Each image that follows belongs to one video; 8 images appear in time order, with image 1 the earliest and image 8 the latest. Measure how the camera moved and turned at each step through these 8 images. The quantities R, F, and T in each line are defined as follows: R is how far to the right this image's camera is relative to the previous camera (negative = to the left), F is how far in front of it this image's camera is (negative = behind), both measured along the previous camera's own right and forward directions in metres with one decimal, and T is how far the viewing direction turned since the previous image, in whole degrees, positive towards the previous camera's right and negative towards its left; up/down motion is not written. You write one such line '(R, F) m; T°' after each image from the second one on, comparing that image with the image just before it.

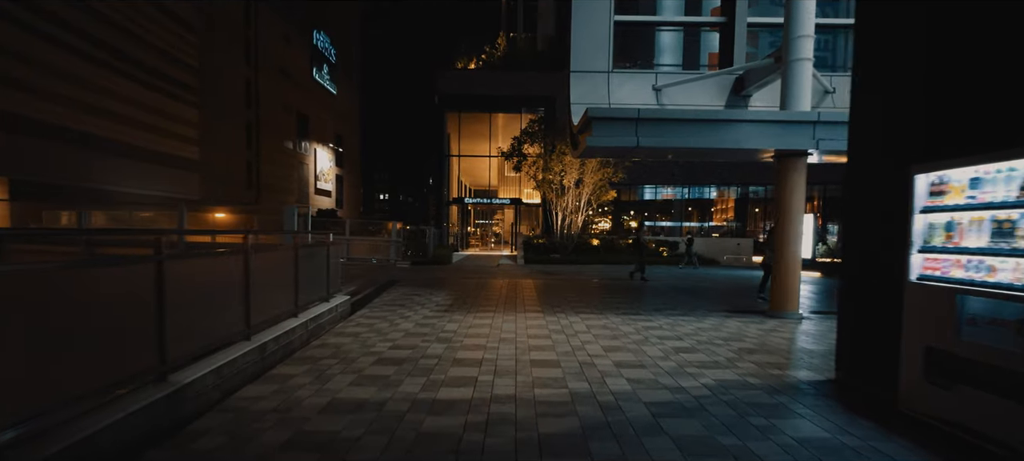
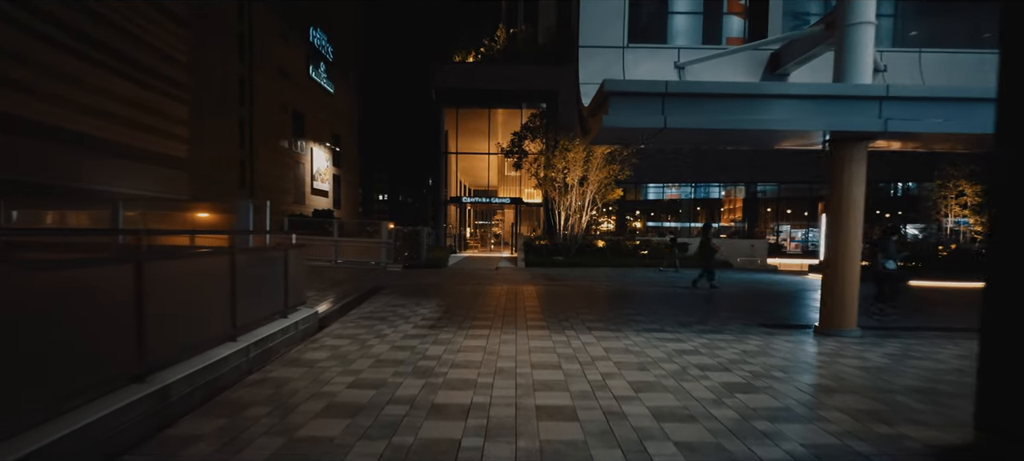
(0.0, +1.0) m; 0°
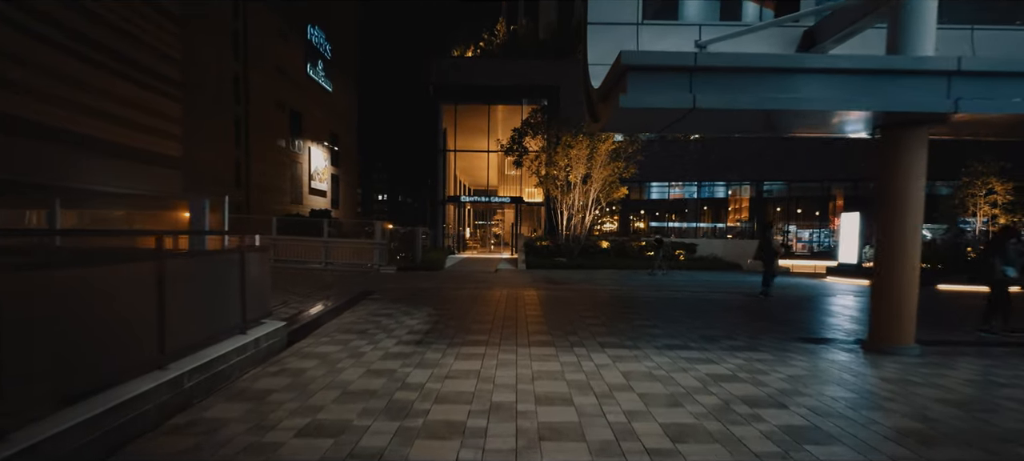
(0.0, +0.7) m; 0°
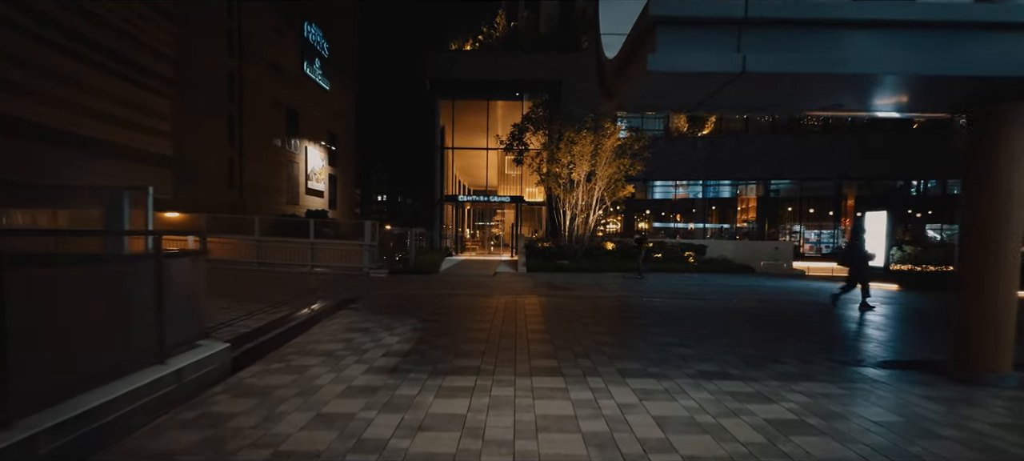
(0.0, +0.8) m; 0°
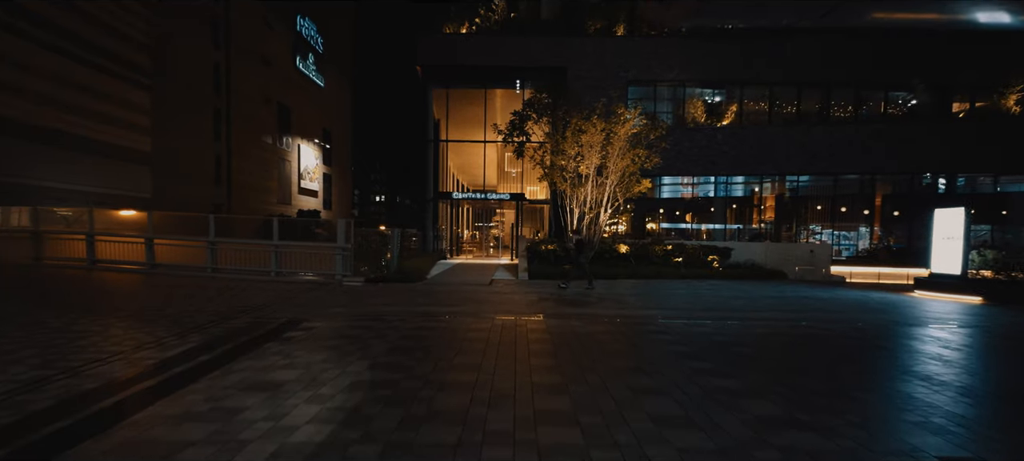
(0.0, +1.8) m; 0°
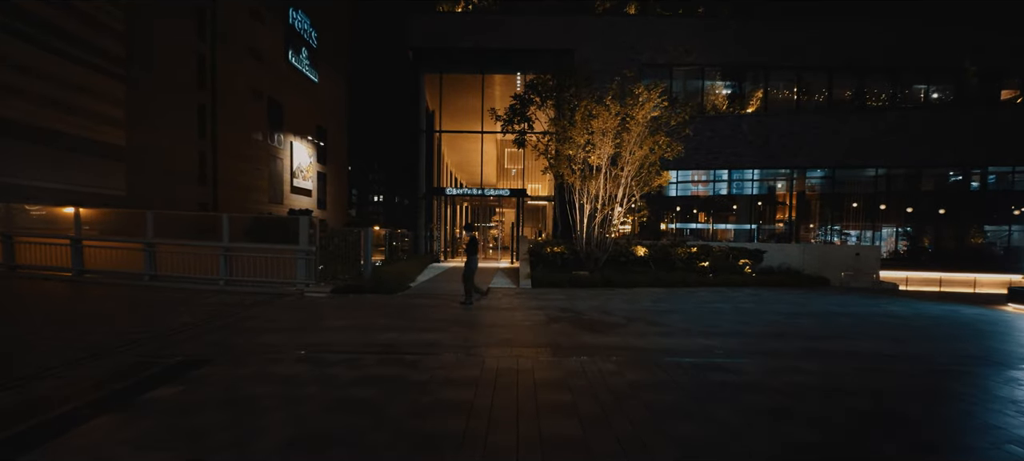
(0.0, +1.8) m; 0°
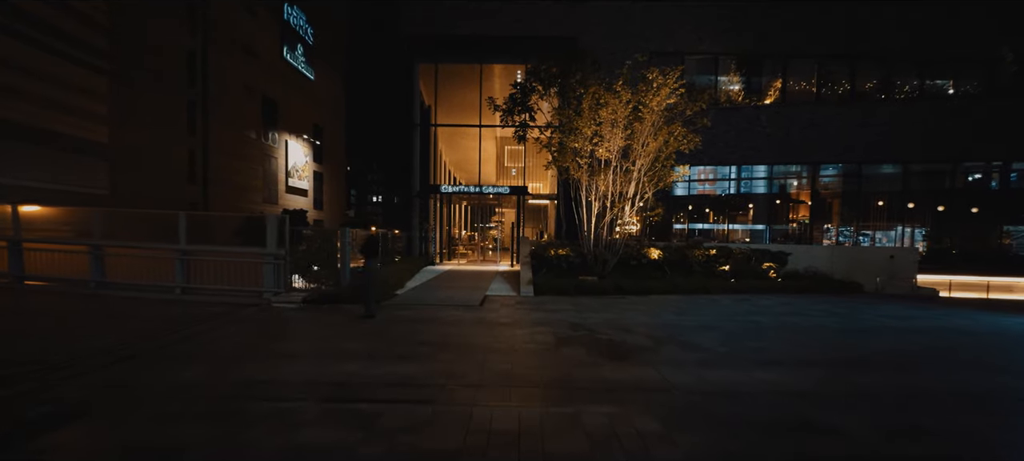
(0.0, +1.1) m; 0°
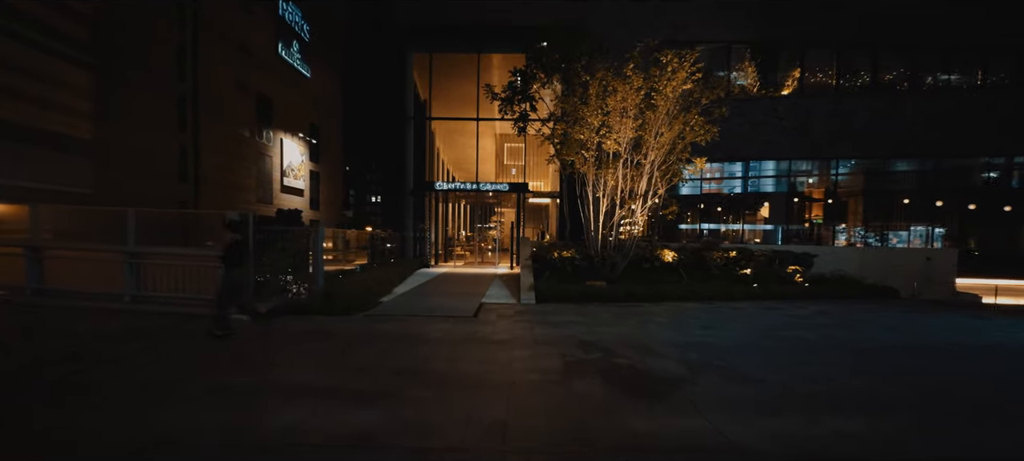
(0.0, +1.0) m; 0°
